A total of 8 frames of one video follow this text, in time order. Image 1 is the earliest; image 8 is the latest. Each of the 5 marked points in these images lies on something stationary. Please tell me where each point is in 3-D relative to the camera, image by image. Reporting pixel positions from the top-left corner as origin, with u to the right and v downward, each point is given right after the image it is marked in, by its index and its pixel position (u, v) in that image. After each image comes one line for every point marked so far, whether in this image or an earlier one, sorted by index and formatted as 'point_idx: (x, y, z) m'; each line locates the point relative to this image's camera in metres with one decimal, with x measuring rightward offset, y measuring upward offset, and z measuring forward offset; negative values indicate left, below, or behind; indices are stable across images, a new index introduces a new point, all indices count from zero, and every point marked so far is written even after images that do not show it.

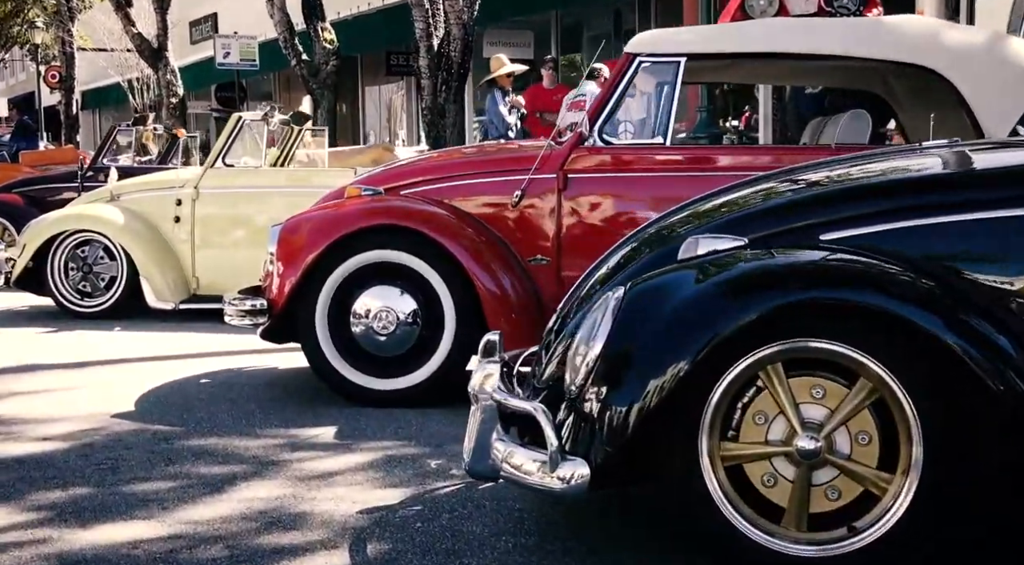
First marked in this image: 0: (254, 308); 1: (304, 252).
0: (-1.3, -0.1, +7.9) m
1: (-1.0, +0.1, +7.7) m
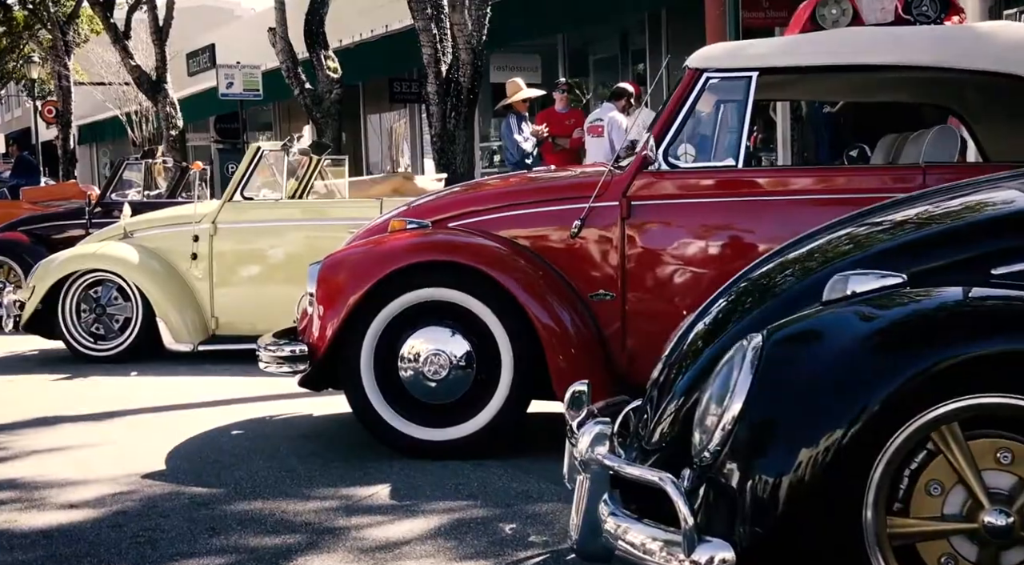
0: (-1.0, -0.3, +7.3) m
1: (-0.8, -0.1, +7.1) m
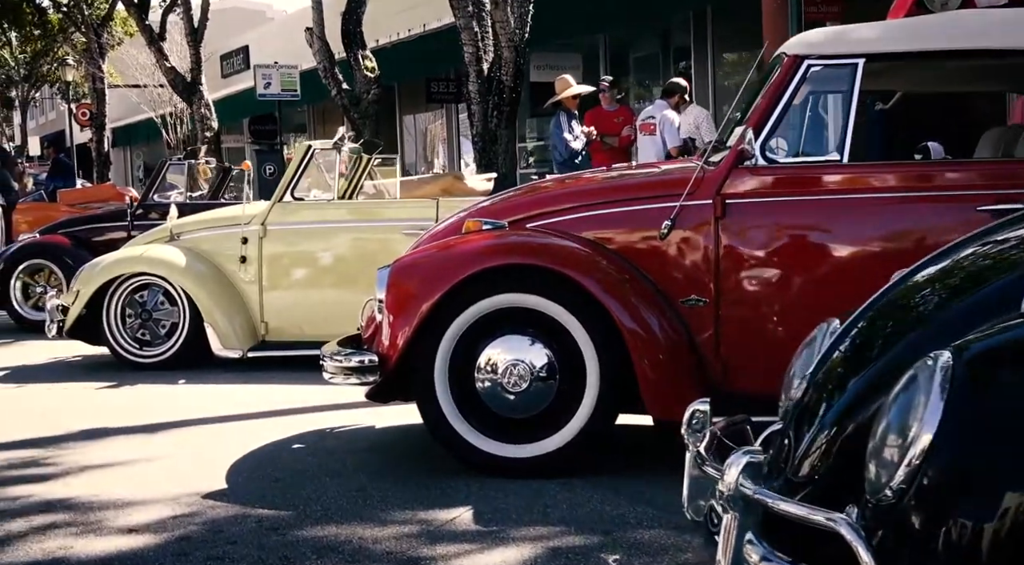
0: (-0.6, -0.4, +6.8) m
1: (-0.4, -0.1, +6.7) m
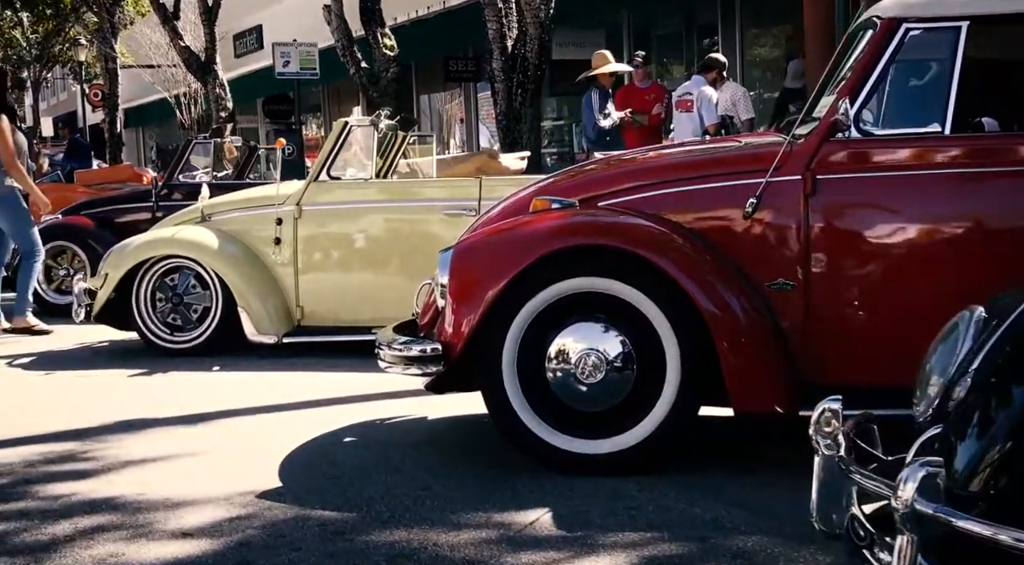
0: (-0.4, -0.3, +6.4) m
1: (-0.1, 0.0, +6.2) m
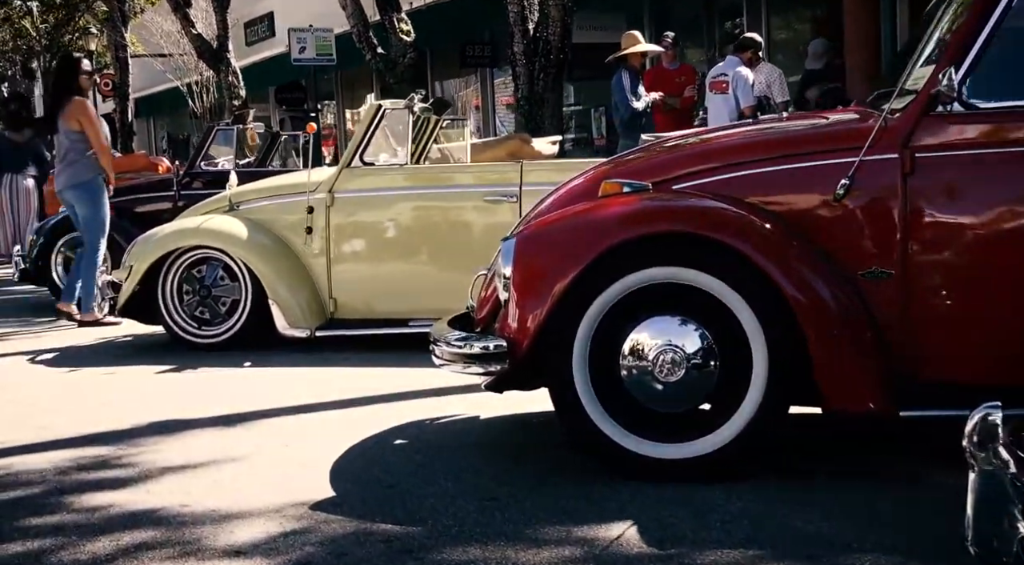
0: (-0.1, -0.3, +5.9) m
1: (+0.1, 0.0, +5.8) m
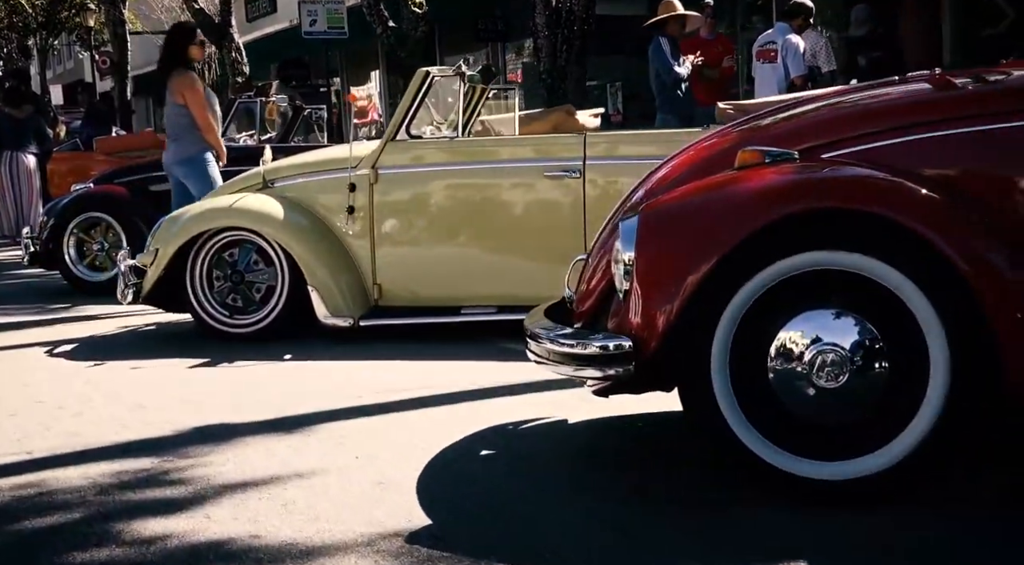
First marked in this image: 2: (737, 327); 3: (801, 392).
0: (+0.3, -0.2, +5.0) m
1: (+0.5, +0.1, +4.9) m
2: (+0.7, -0.2, +4.9) m
3: (+0.9, -0.3, +4.8) m
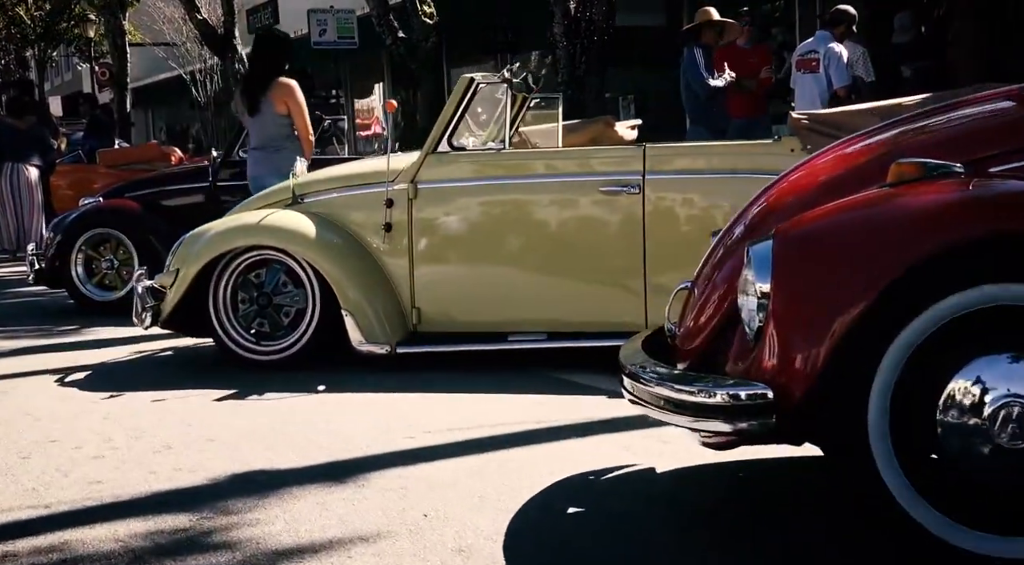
0: (+0.6, -0.3, +4.3) m
1: (+0.8, 0.0, +4.1) m
2: (+1.0, -0.3, +4.1) m
3: (+1.2, -0.4, +4.1) m
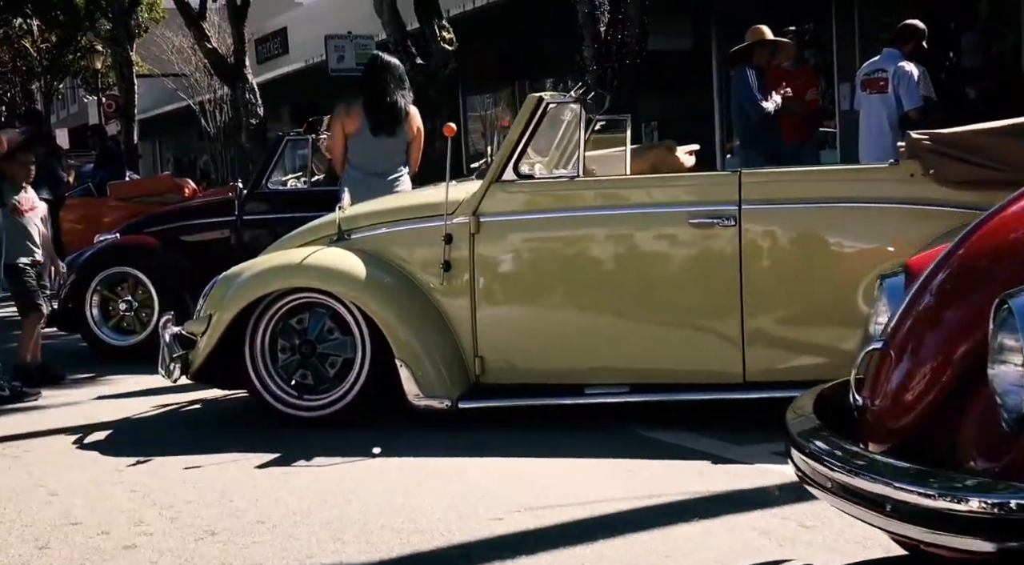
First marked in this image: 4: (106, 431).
0: (+1.0, -0.5, +3.2) m
1: (+1.2, -0.2, +3.1) m
2: (+1.4, -0.4, +3.1) m
3: (+1.6, -0.6, +3.0) m
4: (-2.1, -0.8, +8.2) m
